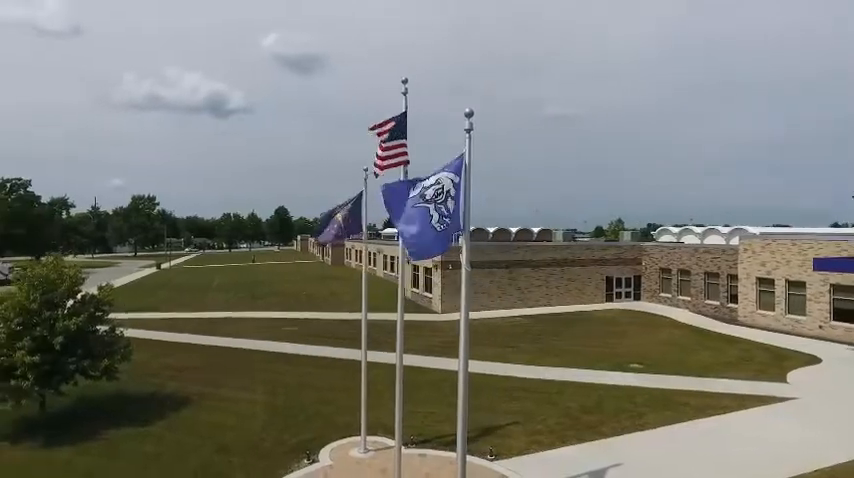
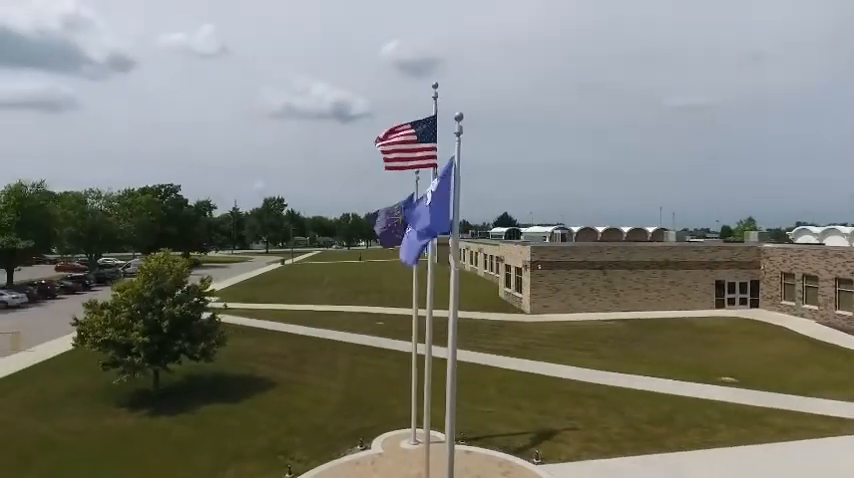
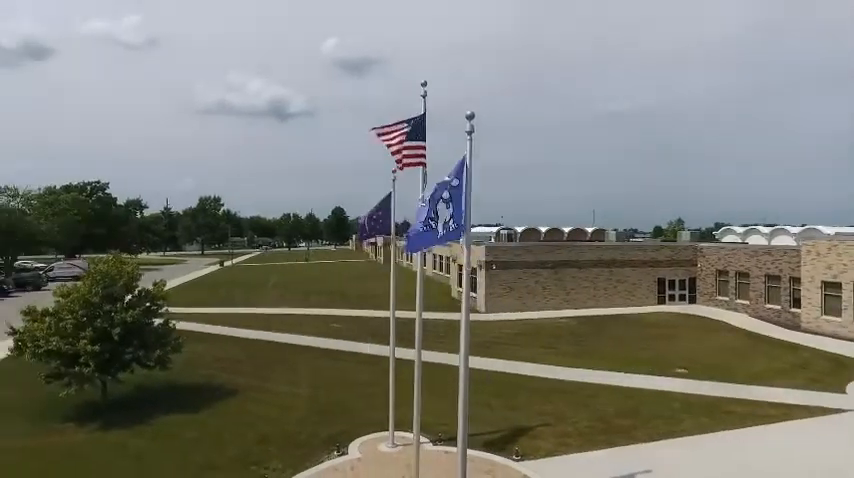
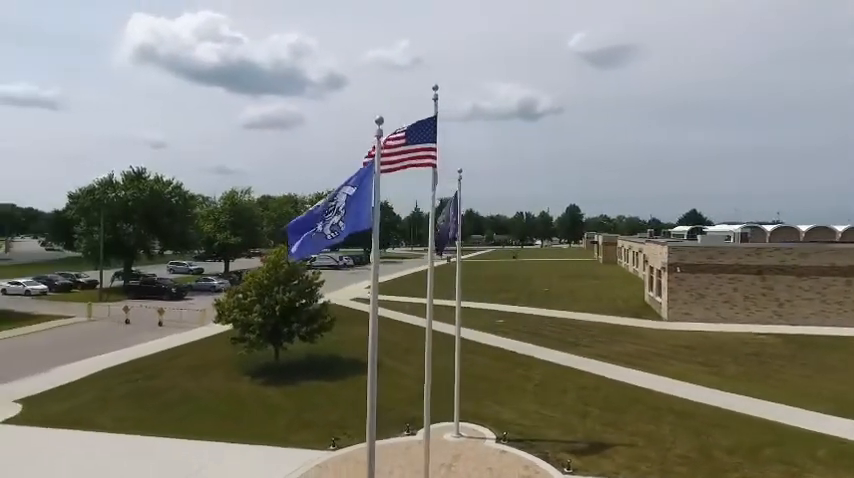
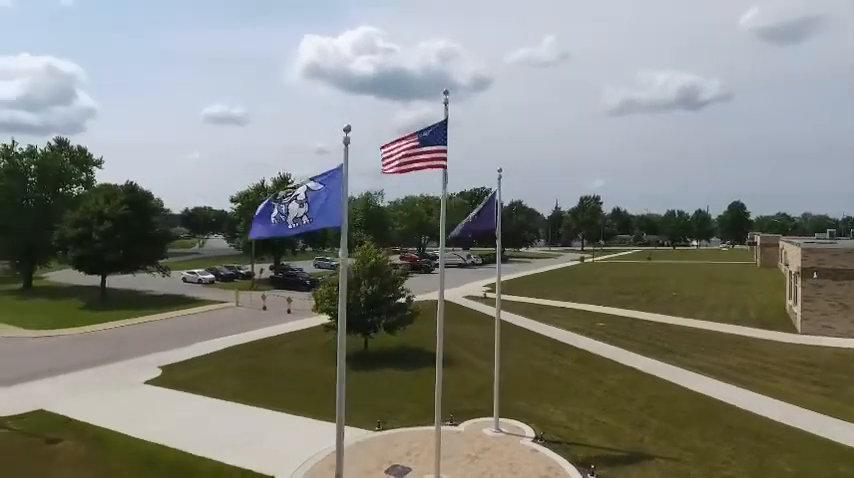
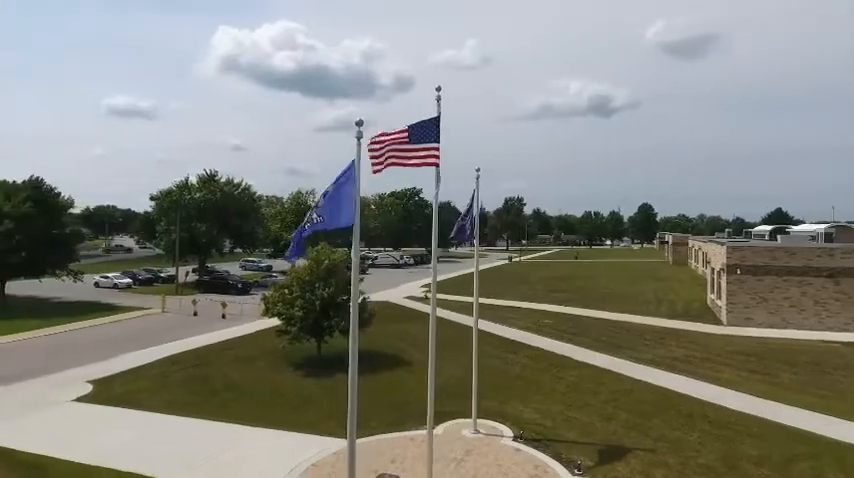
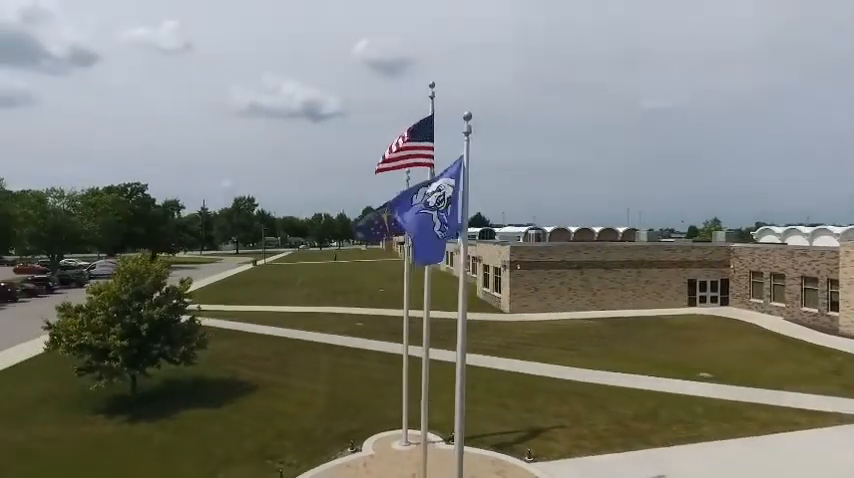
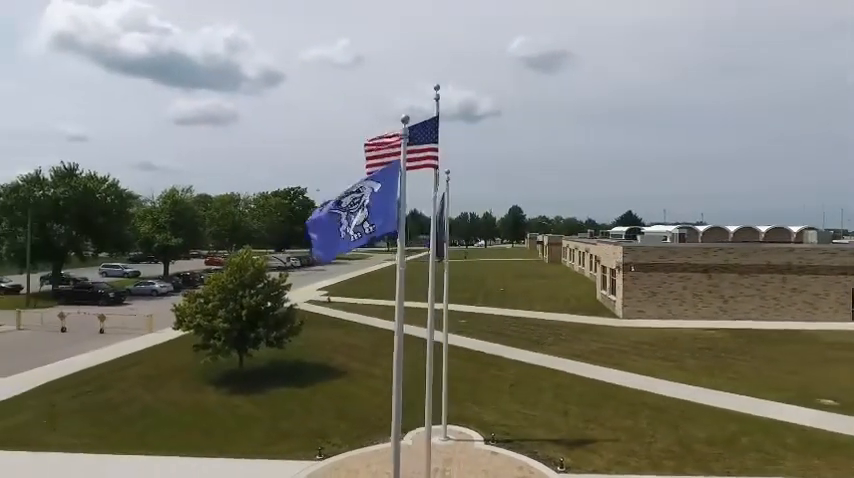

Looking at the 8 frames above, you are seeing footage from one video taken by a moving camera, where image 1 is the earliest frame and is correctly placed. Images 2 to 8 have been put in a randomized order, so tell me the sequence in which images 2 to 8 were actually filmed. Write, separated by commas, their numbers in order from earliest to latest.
3, 7, 2, 8, 4, 6, 5
